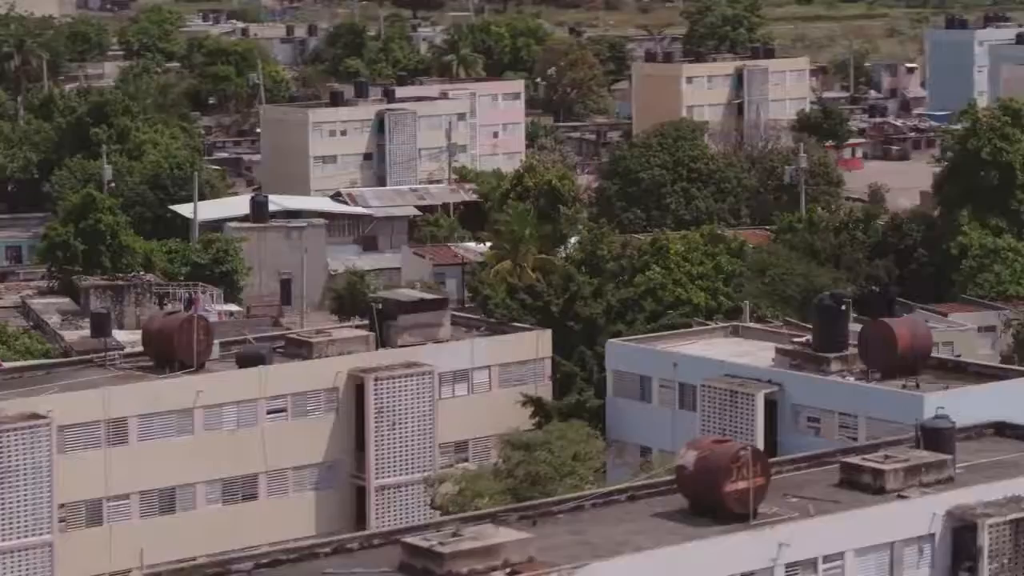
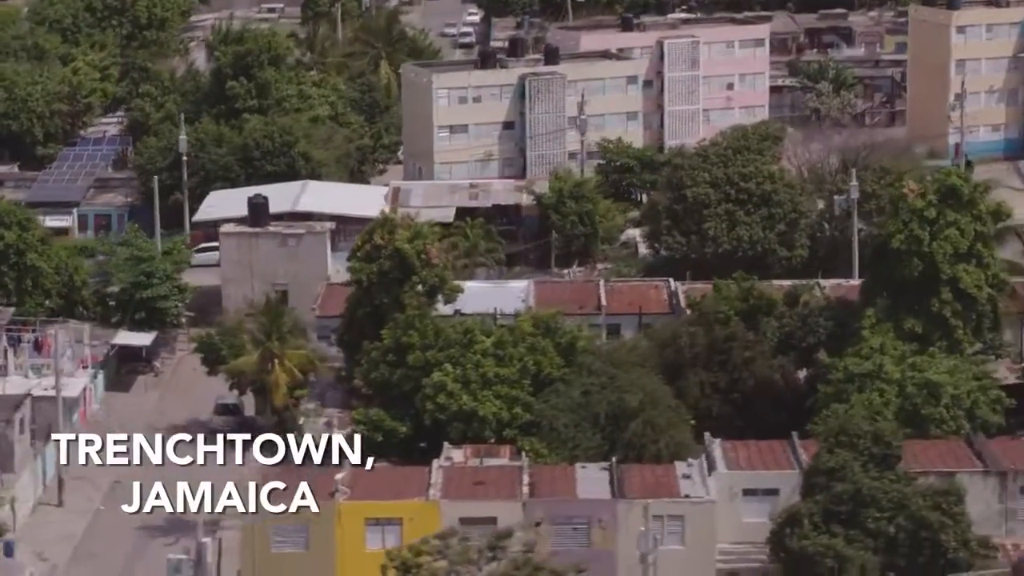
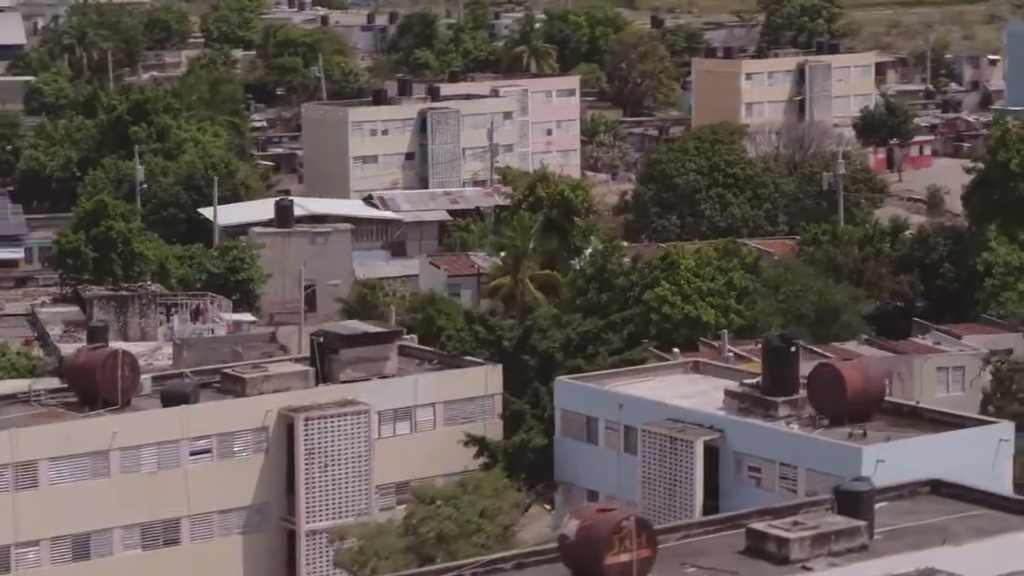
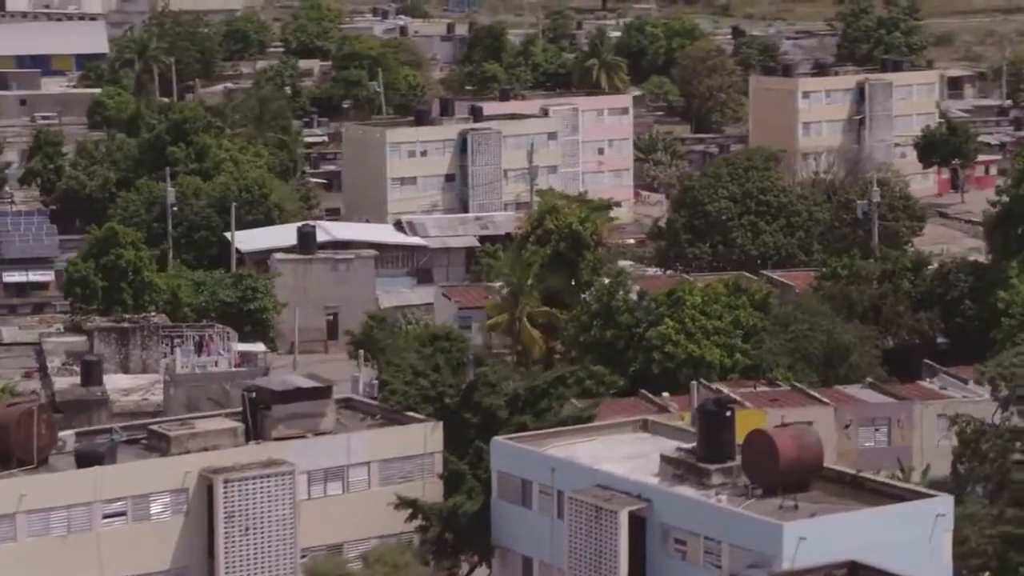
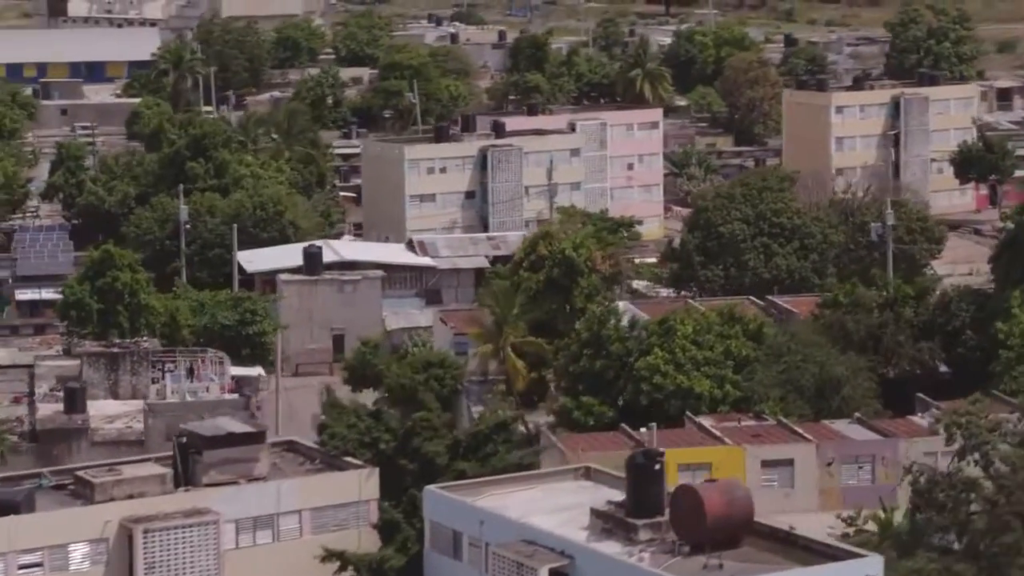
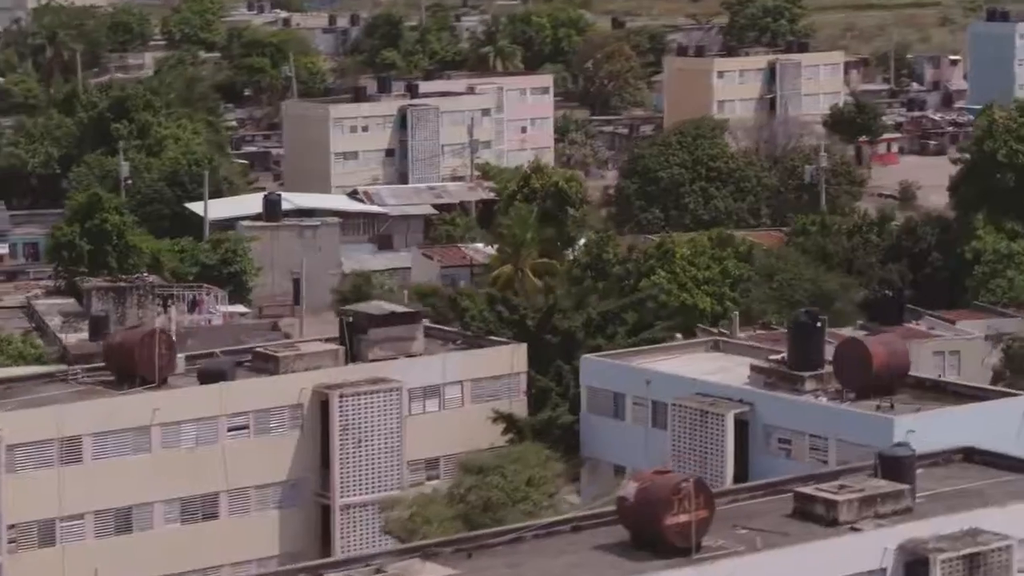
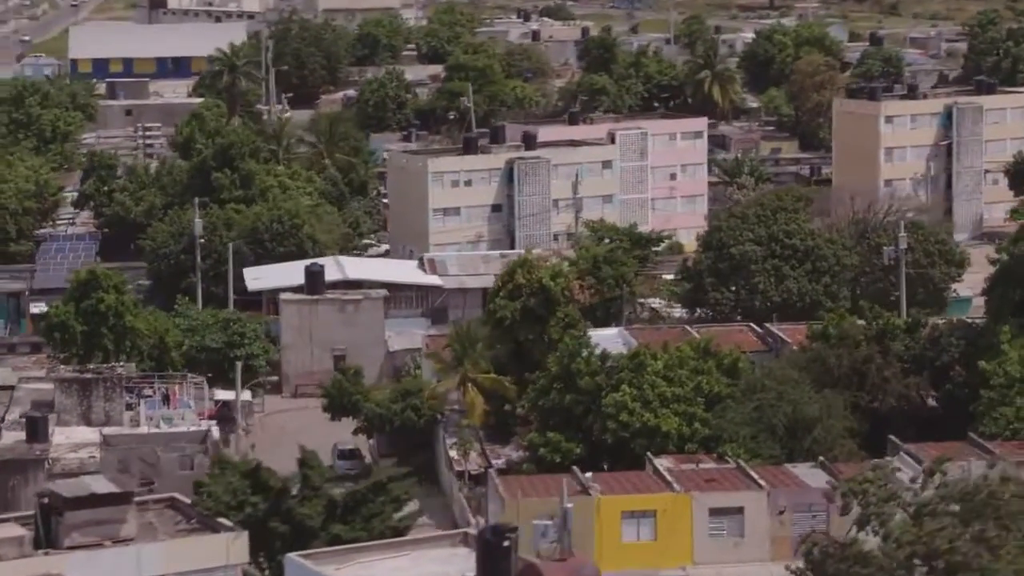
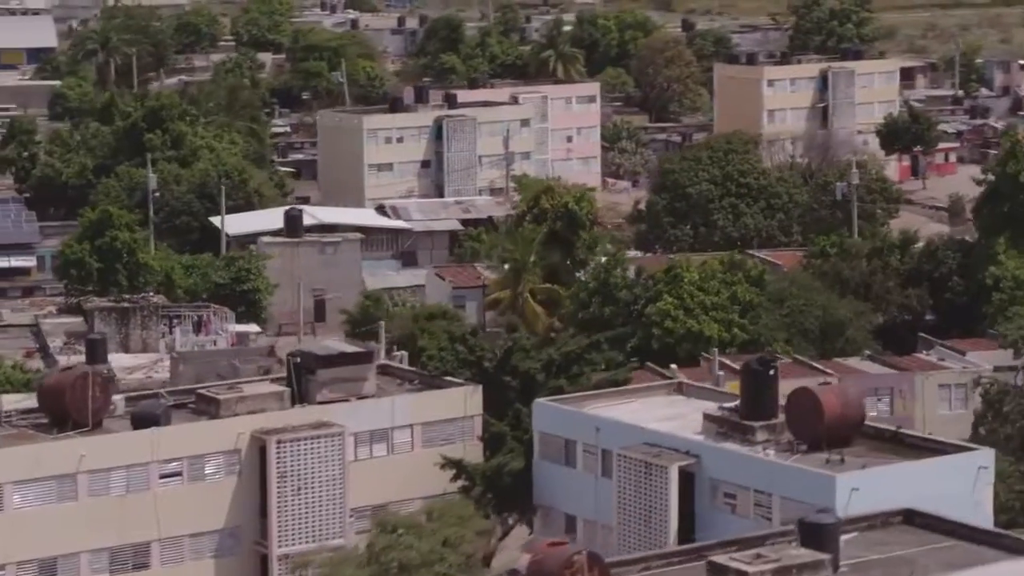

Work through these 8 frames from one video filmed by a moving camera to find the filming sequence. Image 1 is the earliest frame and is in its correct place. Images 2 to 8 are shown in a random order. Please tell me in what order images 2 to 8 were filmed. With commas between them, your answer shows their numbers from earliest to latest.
6, 3, 8, 4, 5, 7, 2
